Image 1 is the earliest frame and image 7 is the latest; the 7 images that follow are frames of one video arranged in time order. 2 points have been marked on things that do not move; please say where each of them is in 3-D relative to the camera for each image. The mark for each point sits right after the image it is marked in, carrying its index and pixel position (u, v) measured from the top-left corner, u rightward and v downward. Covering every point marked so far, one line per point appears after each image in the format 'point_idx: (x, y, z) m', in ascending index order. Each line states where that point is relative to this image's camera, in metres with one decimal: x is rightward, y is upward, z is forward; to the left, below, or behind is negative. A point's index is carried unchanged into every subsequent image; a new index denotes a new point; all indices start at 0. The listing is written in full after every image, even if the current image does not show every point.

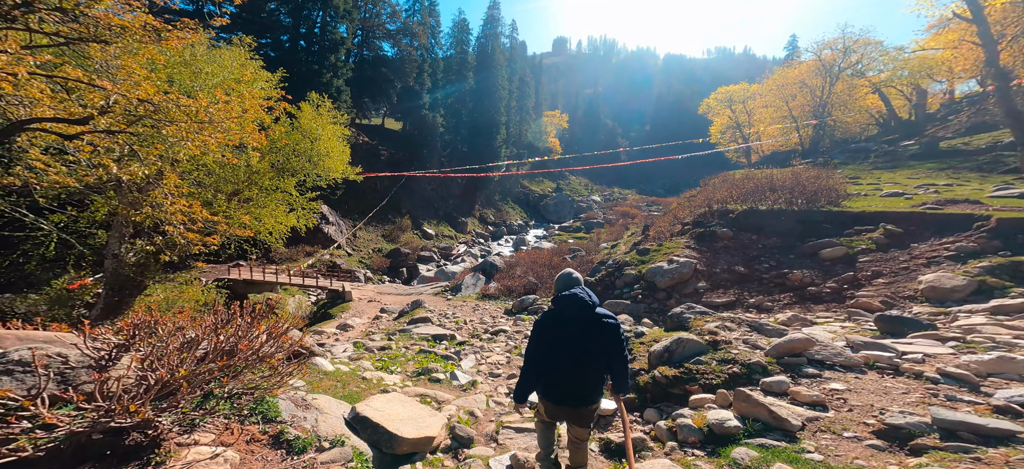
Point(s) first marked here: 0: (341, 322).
0: (-5.6, -2.9, +14.1) m
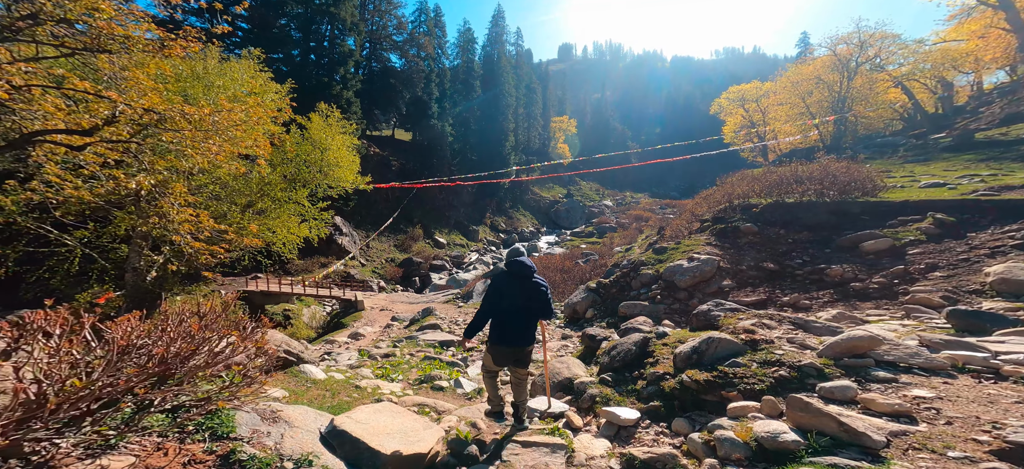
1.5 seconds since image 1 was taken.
0: (-5.2, -3.2, +13.9) m
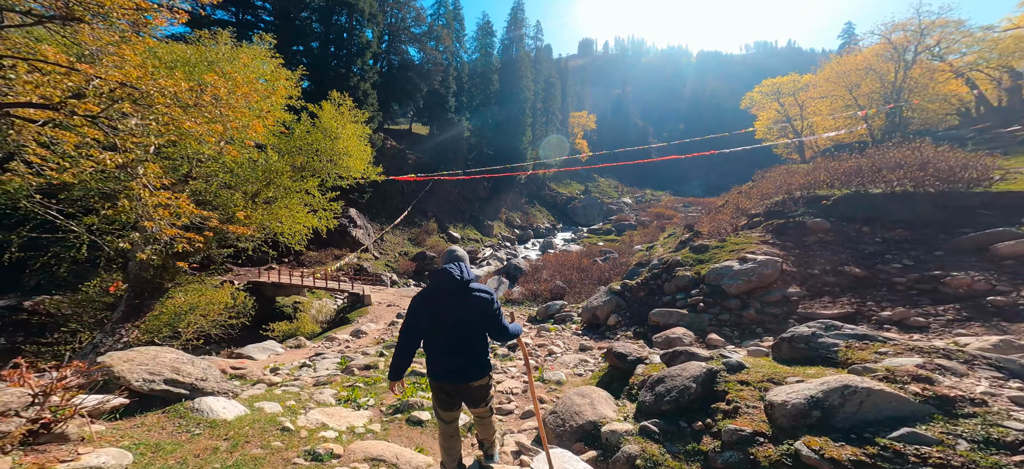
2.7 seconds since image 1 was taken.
0: (-4.8, -2.9, +13.2) m
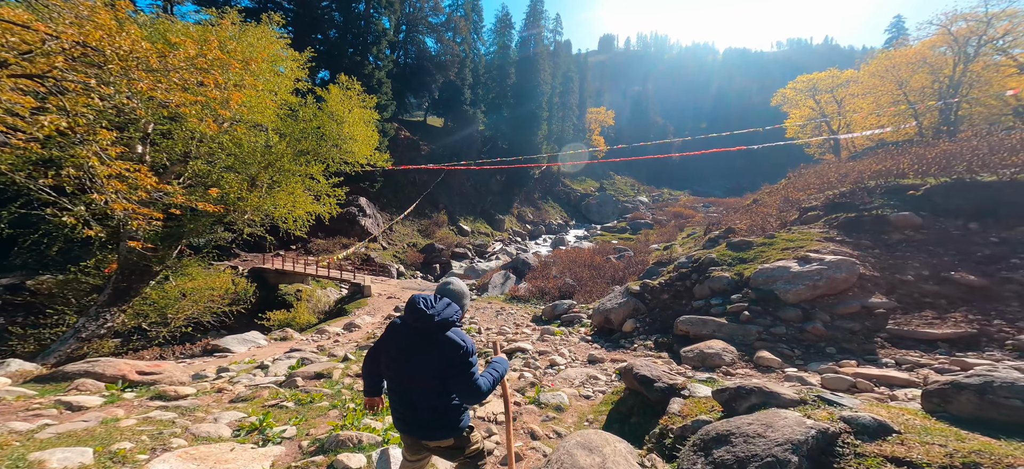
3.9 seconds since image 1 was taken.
0: (-4.7, -2.5, +12.6) m
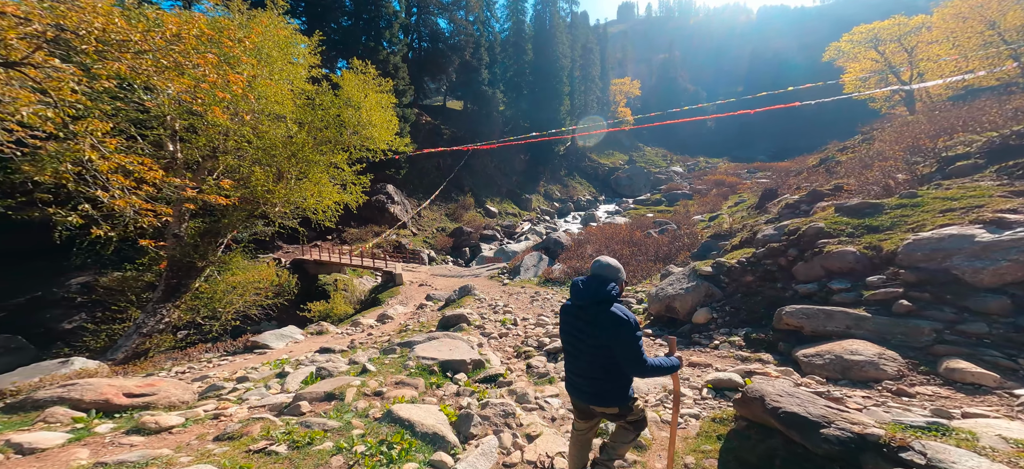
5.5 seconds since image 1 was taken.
0: (-3.7, -2.2, +12.0) m
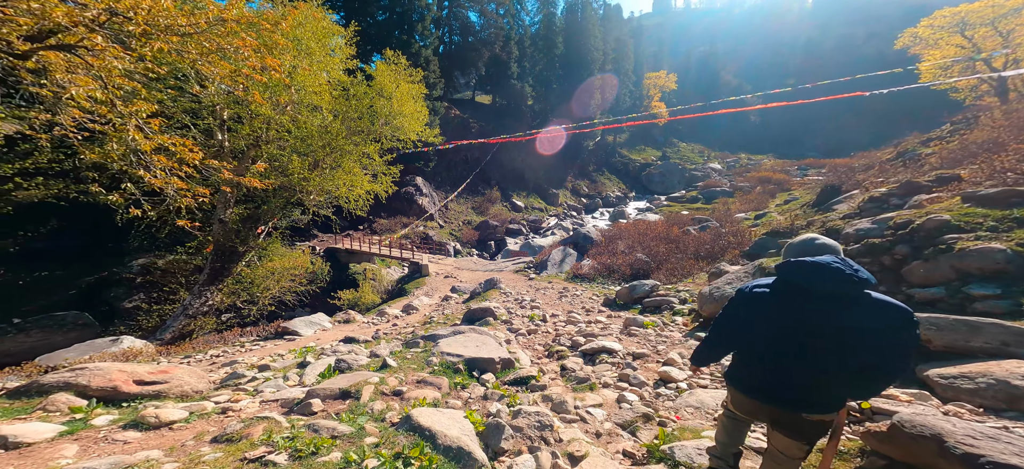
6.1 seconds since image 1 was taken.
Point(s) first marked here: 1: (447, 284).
0: (-3.0, -1.8, +11.7) m
1: (-2.3, -1.7, +15.1) m
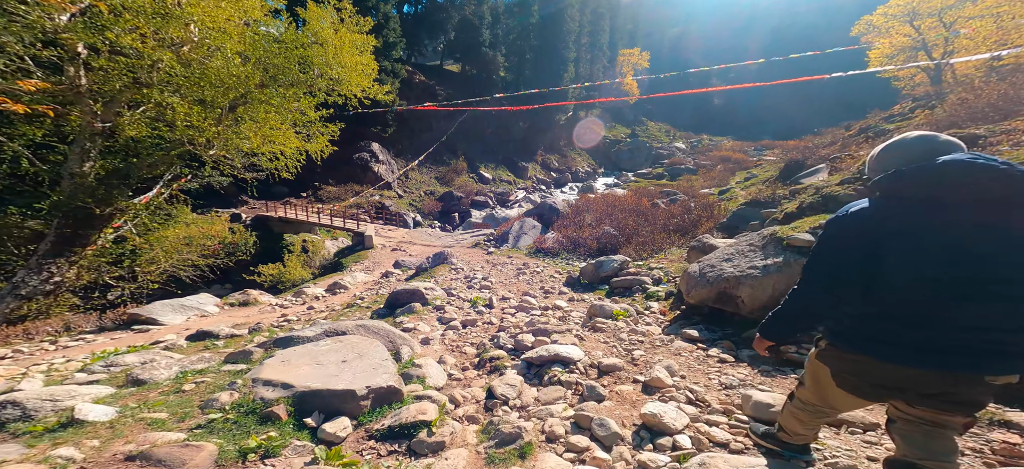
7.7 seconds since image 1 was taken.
0: (-4.2, -1.0, +9.7) m
1: (-3.8, -0.7, +13.2) m
